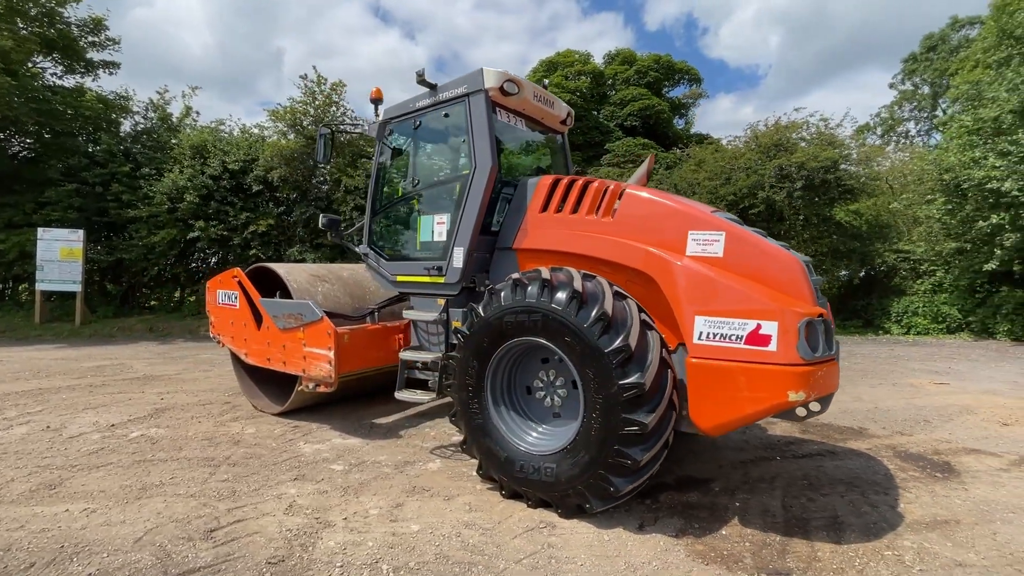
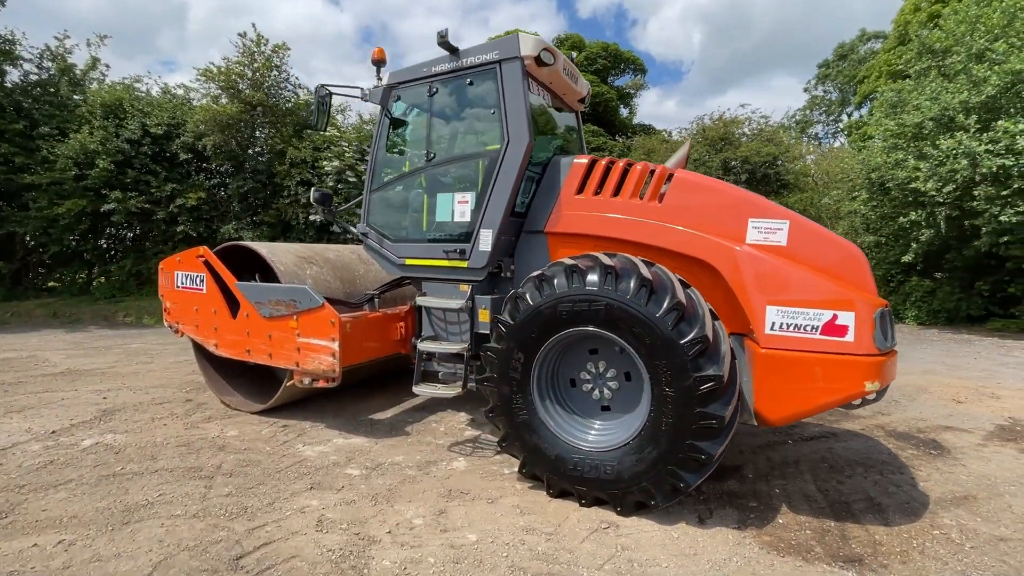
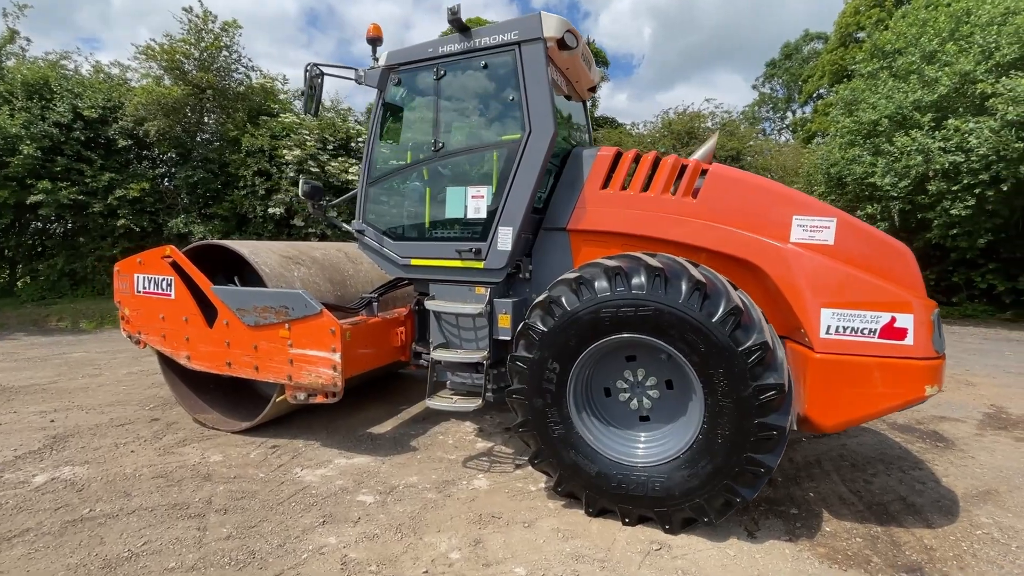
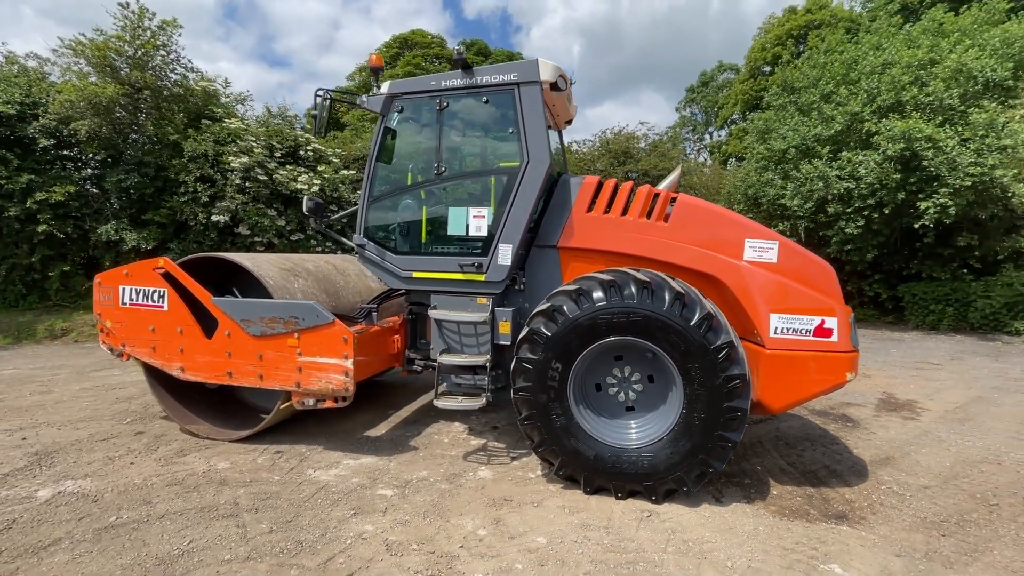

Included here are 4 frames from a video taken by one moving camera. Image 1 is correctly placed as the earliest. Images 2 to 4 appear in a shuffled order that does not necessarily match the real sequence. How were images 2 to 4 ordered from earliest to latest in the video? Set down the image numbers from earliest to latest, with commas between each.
2, 3, 4
